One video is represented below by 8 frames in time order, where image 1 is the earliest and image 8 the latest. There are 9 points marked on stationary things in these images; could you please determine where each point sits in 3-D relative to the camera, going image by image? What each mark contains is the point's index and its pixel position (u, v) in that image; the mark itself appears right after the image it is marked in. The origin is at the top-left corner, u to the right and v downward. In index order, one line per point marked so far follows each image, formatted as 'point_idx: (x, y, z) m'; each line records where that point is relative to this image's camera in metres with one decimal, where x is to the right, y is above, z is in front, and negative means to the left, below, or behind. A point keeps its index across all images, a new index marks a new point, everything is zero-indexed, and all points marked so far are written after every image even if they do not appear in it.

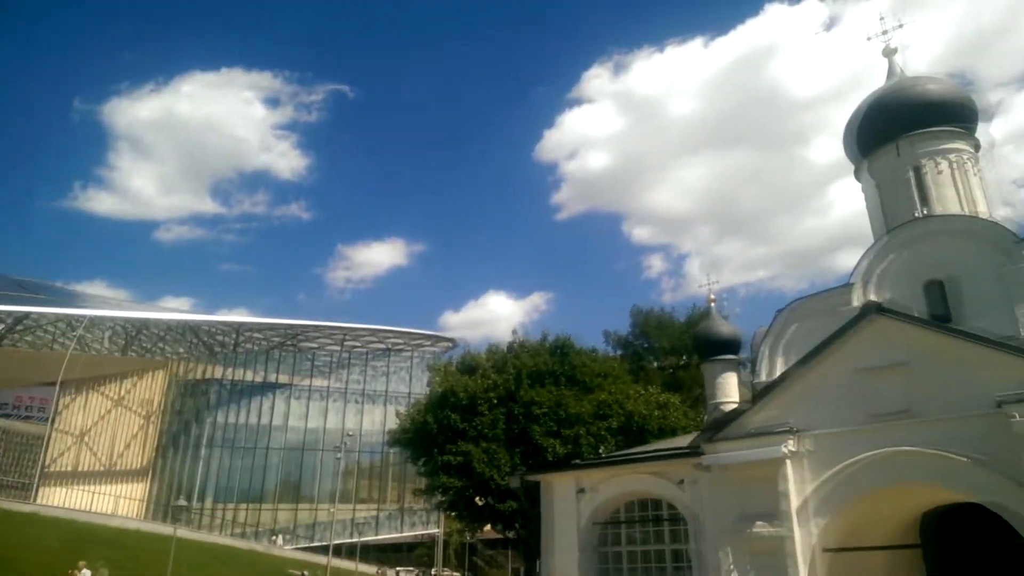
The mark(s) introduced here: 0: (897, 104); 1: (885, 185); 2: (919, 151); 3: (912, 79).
0: (+10.1, +4.8, +18.9) m
1: (+10.0, +2.8, +19.5) m
2: (+10.5, +3.5, +18.8) m
3: (+10.6, +5.5, +19.3) m
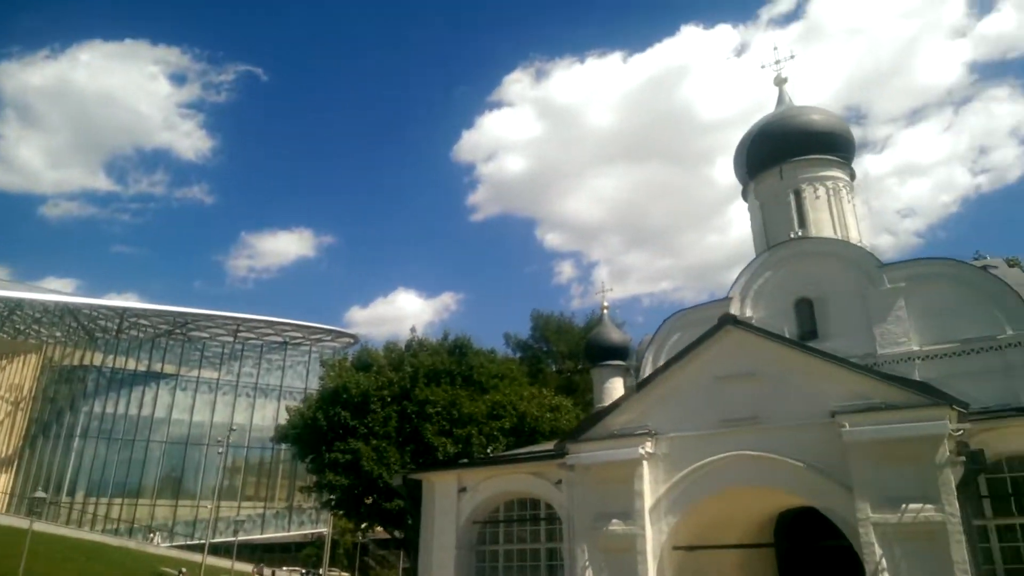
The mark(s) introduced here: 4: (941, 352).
0: (+7.5, +4.3, +20.1) m
1: (+7.3, +2.3, +20.6) m
2: (+8.0, +3.0, +20.0) m
3: (+8.1, +5.1, +20.5) m
4: (+9.2, -1.3, +15.5) m
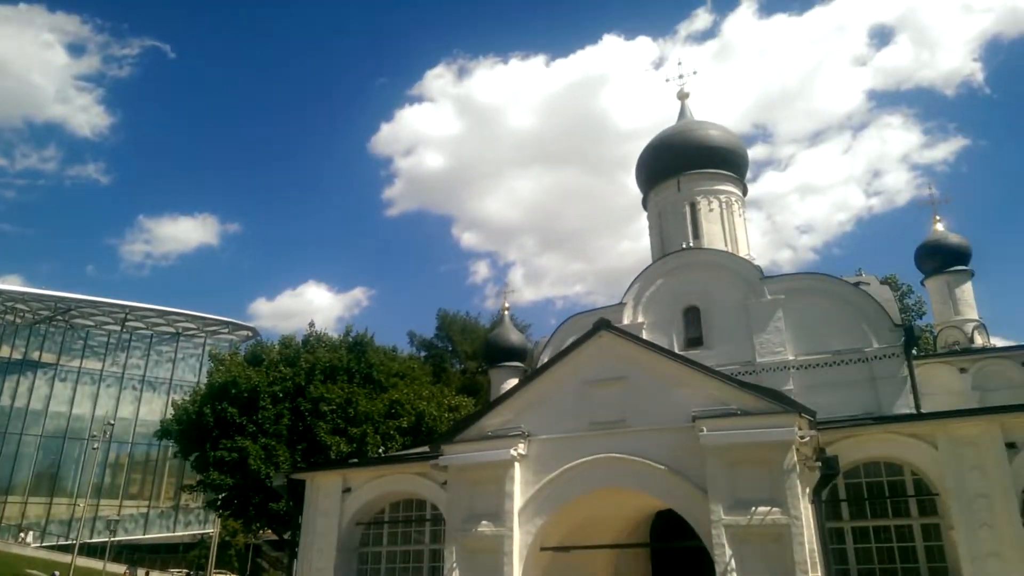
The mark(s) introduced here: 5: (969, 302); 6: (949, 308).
0: (+4.9, +4.1, +20.7) m
1: (+4.5, +2.1, +21.2) m
2: (+5.3, +2.8, +20.7) m
3: (+5.4, +4.8, +21.2) m
4: (+6.8, -1.6, +16.3) m
5: (+12.4, -0.4, +20.0) m
6: (+11.9, -0.6, +19.9) m
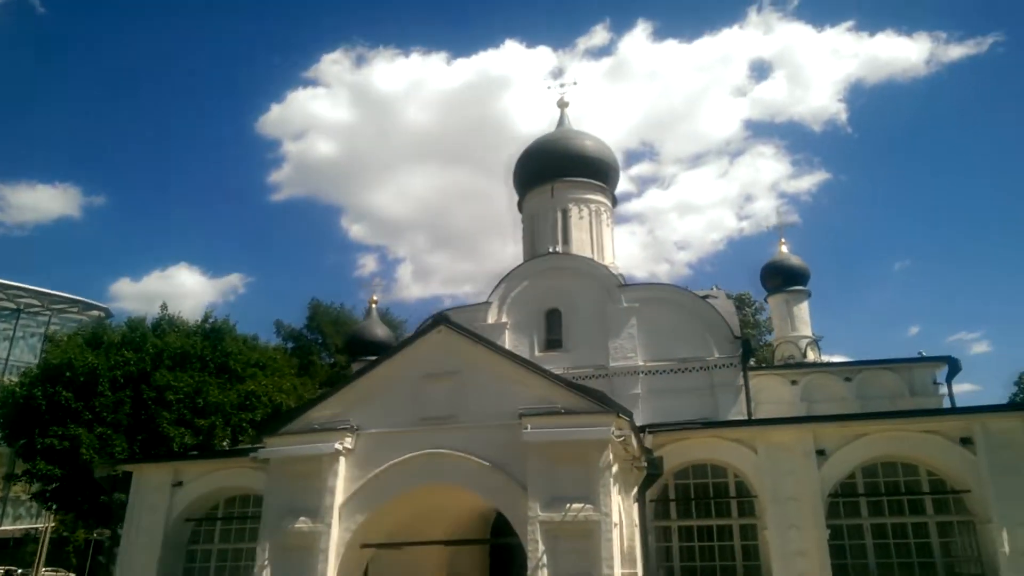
0: (+1.4, +4.0, +21.1) m
1: (+0.8, +2.0, +21.5) m
2: (+1.7, +2.7, +21.1) m
3: (+1.9, +4.7, +21.7) m
4: (+3.6, -1.9, +17.0) m
5: (+8.6, -1.0, +21.5) m
6: (+8.1, -1.1, +21.4) m
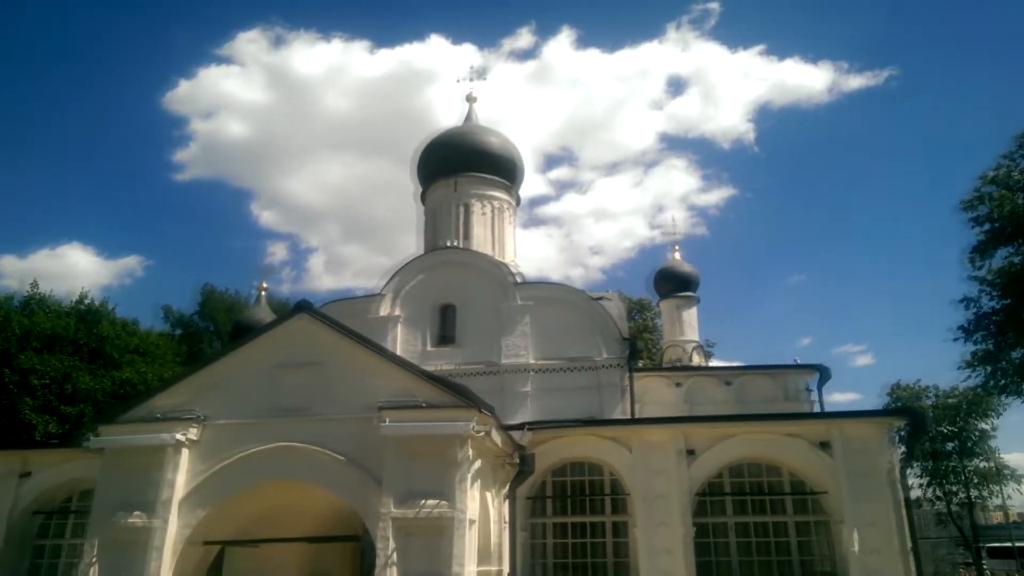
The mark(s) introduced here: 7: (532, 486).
0: (-1.4, +4.1, +20.9) m
1: (-2.2, +2.2, +21.3) m
2: (-1.2, +2.8, +21.0) m
3: (-1.0, +4.8, +21.5) m
4: (+1.0, -1.9, +17.2) m
5: (+5.5, -1.1, +22.1) m
6: (+5.0, -1.2, +22.0) m
7: (+0.3, -3.6, +13.4) m
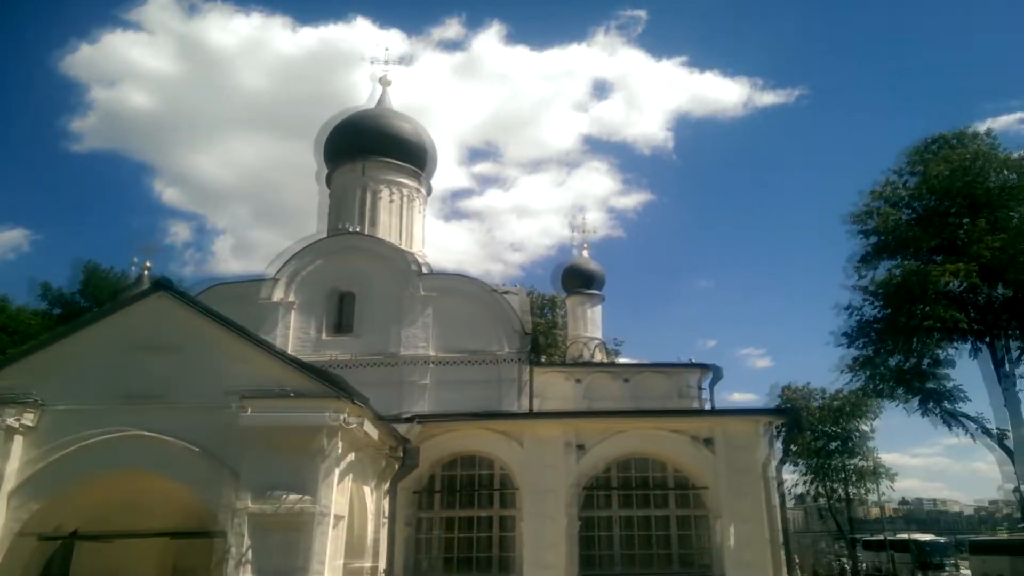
0: (-4.0, +4.5, +20.3) m
1: (-4.8, +2.6, +20.6) m
2: (-3.8, +3.1, +20.4) m
3: (-3.6, +5.1, +21.0) m
4: (-1.4, -1.7, +16.9) m
5: (+2.5, -1.0, +22.3) m
6: (+2.1, -1.1, +22.1) m
7: (-1.7, -3.4, +13.1) m
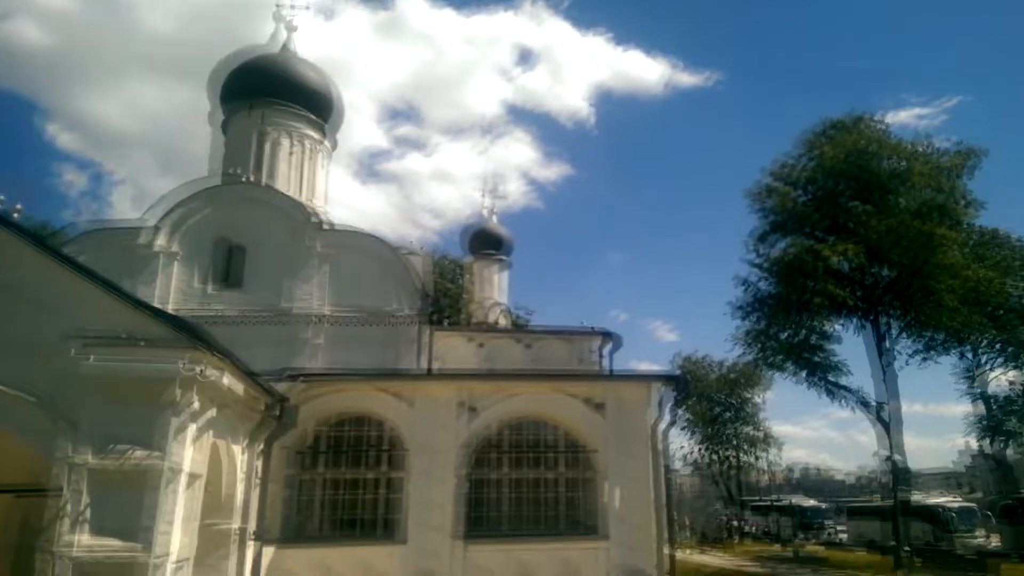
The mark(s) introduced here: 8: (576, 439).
0: (-6.4, +5.7, +19.2) m
1: (-7.3, +3.8, +19.4) m
2: (-6.3, +4.3, +19.4) m
3: (-6.0, +6.3, +19.9) m
4: (-3.7, -0.7, +16.3) m
5: (-0.4, +0.1, +22.1) m
6: (-0.8, 0.0, +21.9) m
7: (-3.7, -2.6, +12.6) m
8: (+1.2, -2.8, +13.3) m
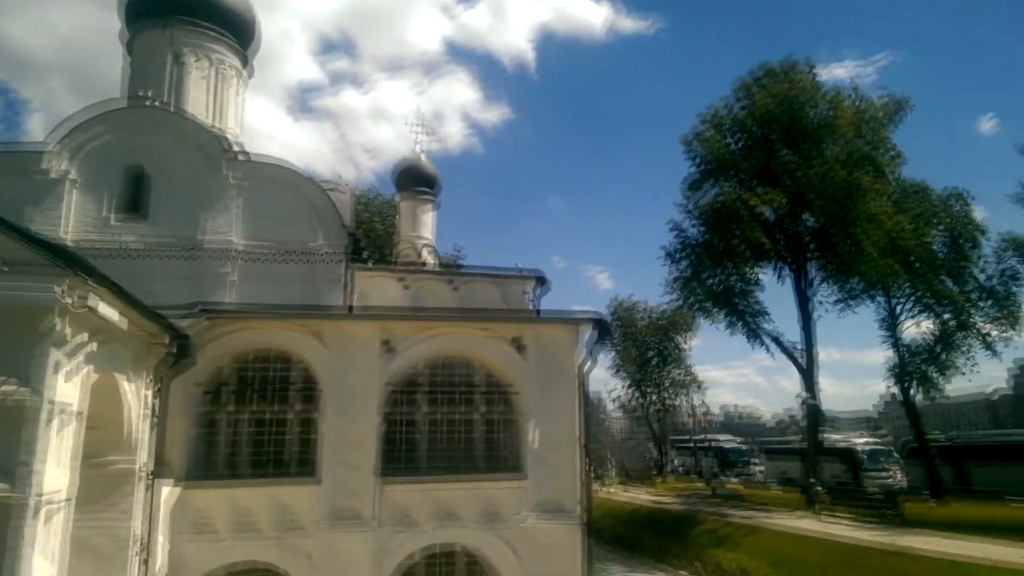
0: (-8.2, +7.4, +17.8) m
1: (-9.1, +5.5, +18.1) m
2: (-8.1, +6.0, +18.1) m
3: (-7.8, +8.1, +18.4) m
4: (-5.4, +0.8, +15.6) m
5: (-2.5, +1.9, +21.6) m
6: (-2.9, +1.8, +21.4) m
7: (-5.1, -1.5, +12.1) m
8: (-0.3, -1.6, +13.2) m
